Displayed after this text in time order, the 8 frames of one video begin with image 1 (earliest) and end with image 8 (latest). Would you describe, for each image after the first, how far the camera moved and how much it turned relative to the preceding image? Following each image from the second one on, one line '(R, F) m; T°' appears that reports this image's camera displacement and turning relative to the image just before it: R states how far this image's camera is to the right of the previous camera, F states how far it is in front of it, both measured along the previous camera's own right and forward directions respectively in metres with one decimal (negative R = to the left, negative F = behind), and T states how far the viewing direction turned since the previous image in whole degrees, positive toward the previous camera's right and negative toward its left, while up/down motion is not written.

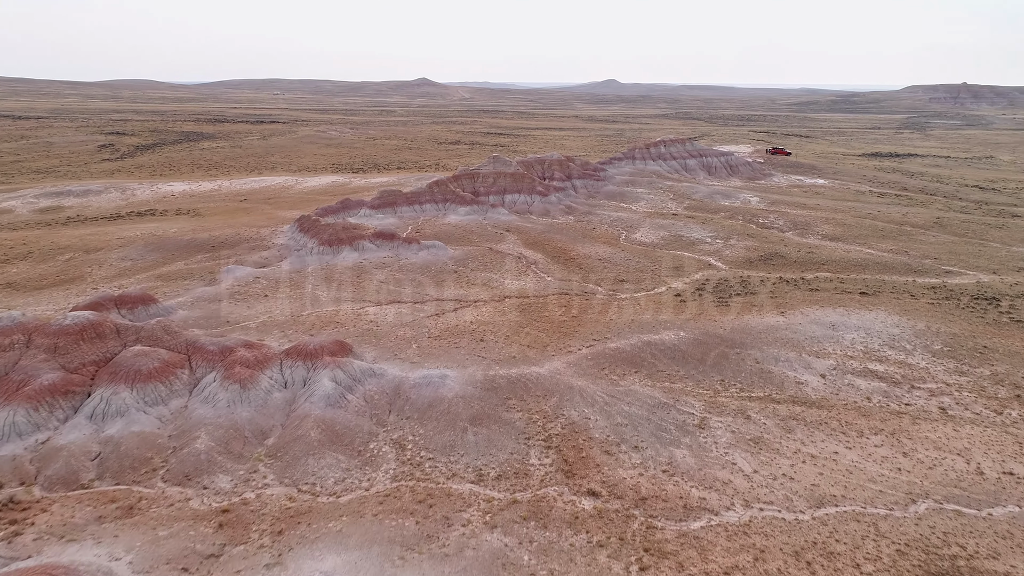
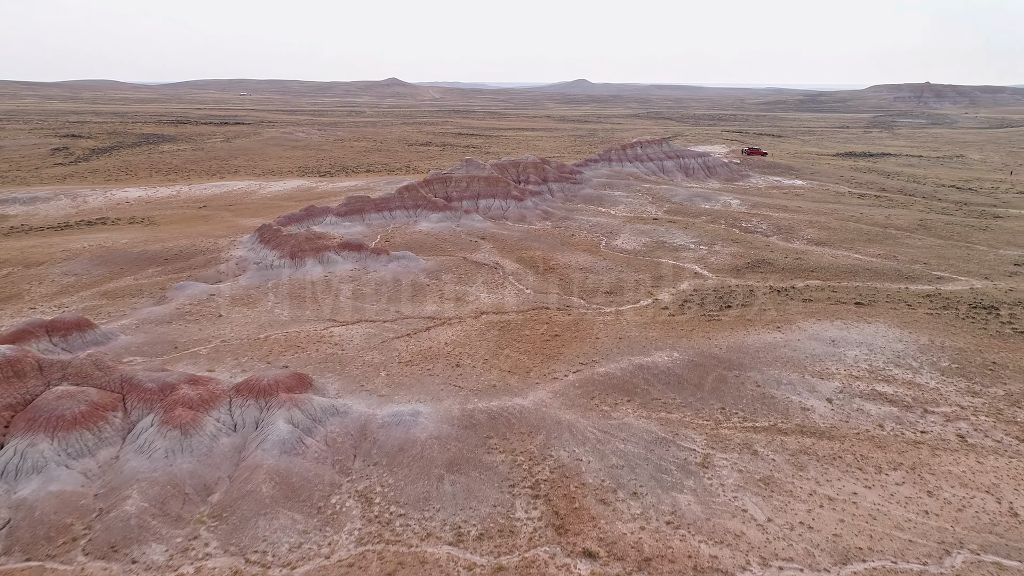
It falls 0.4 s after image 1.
(-0.1, +1.8) m; +2°
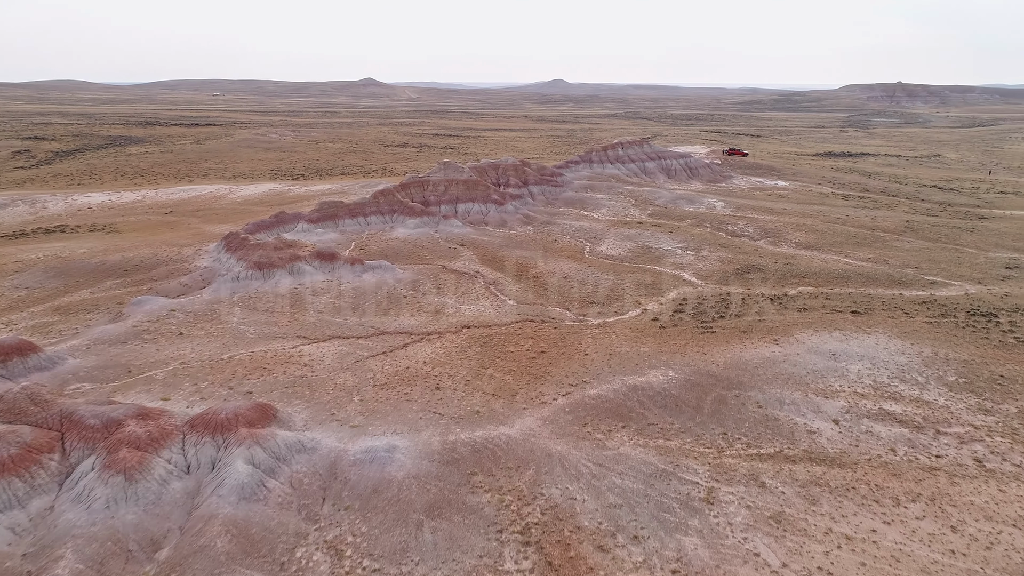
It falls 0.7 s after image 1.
(-0.1, +1.3) m; +2°
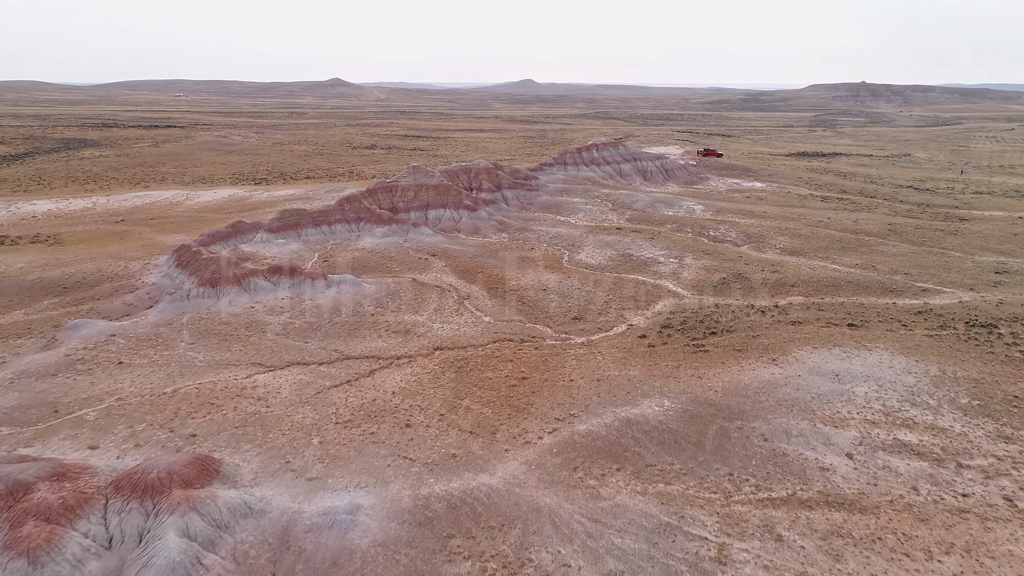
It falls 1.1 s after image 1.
(-0.1, +1.8) m; +2°
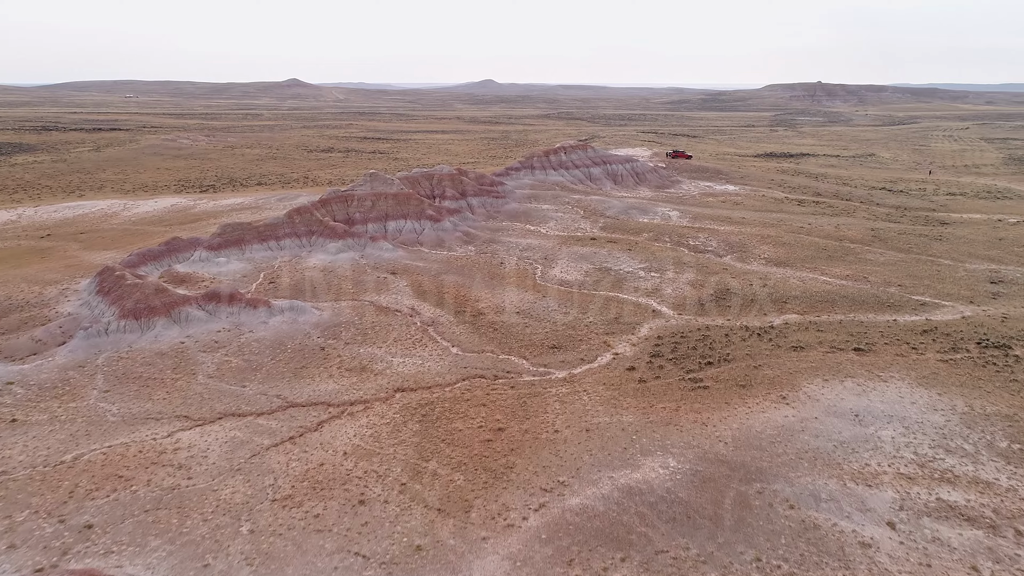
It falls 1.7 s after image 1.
(-0.2, +2.7) m; +3°
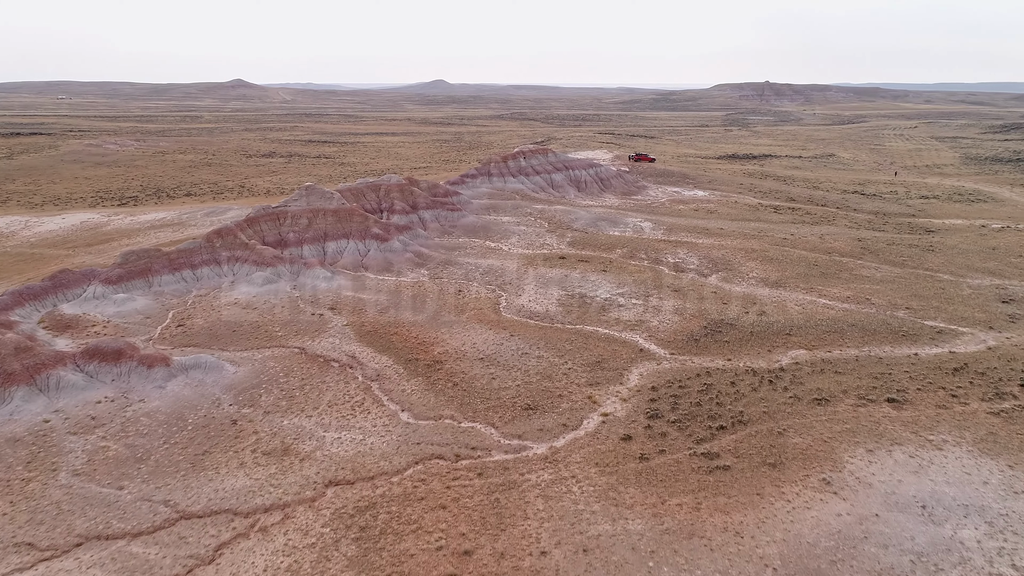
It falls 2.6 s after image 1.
(-0.2, +4.1) m; +4°
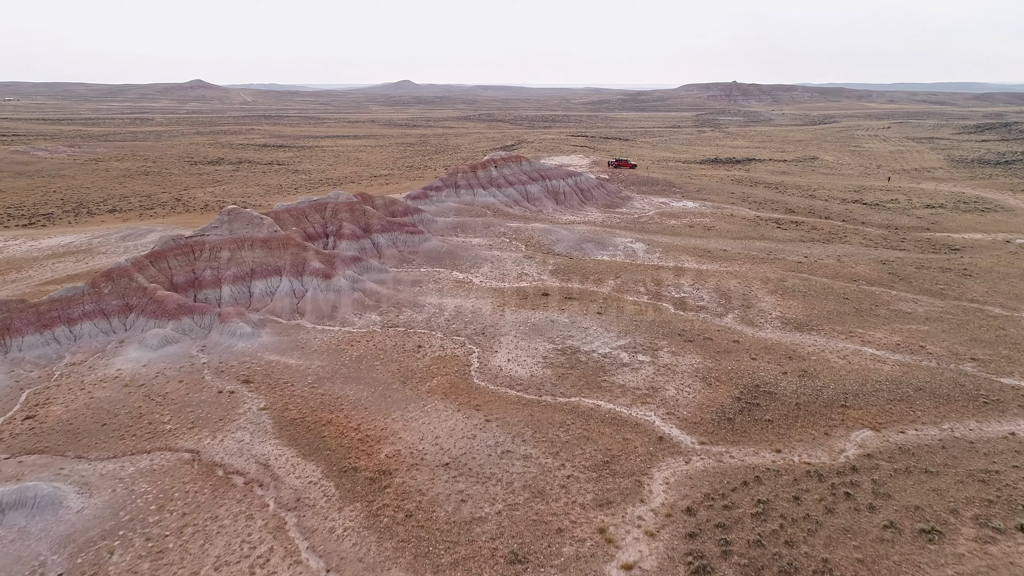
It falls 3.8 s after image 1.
(-0.1, +5.5) m; +2°
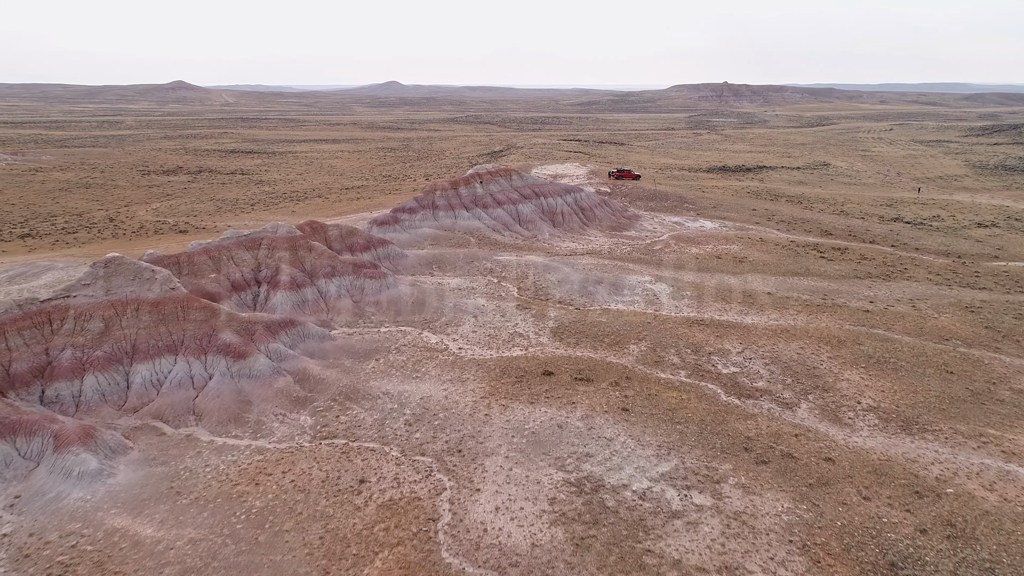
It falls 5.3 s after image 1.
(0.0, +6.9) m; +1°
